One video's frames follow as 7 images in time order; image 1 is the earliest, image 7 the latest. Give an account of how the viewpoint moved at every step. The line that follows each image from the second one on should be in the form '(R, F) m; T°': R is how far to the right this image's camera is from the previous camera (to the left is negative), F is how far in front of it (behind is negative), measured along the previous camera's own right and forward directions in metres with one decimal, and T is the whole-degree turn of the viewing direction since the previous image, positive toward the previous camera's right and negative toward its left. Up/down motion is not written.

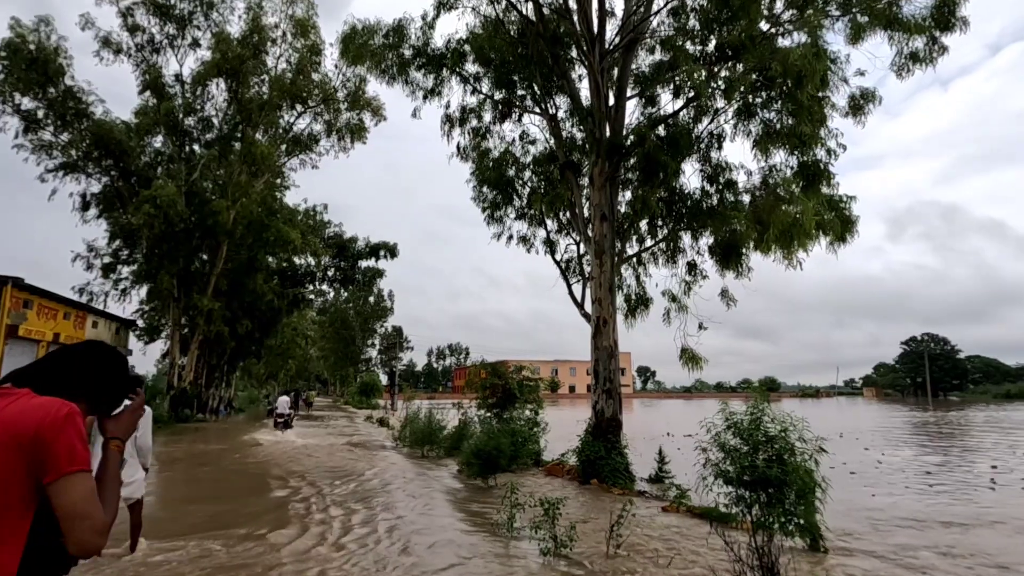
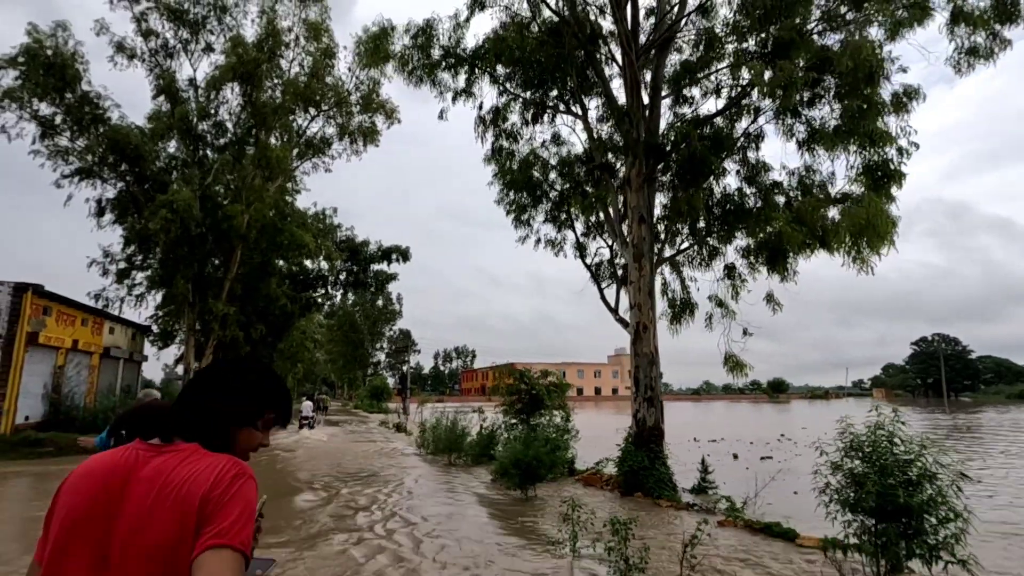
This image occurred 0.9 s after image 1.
(-0.7, +0.3) m; 0°
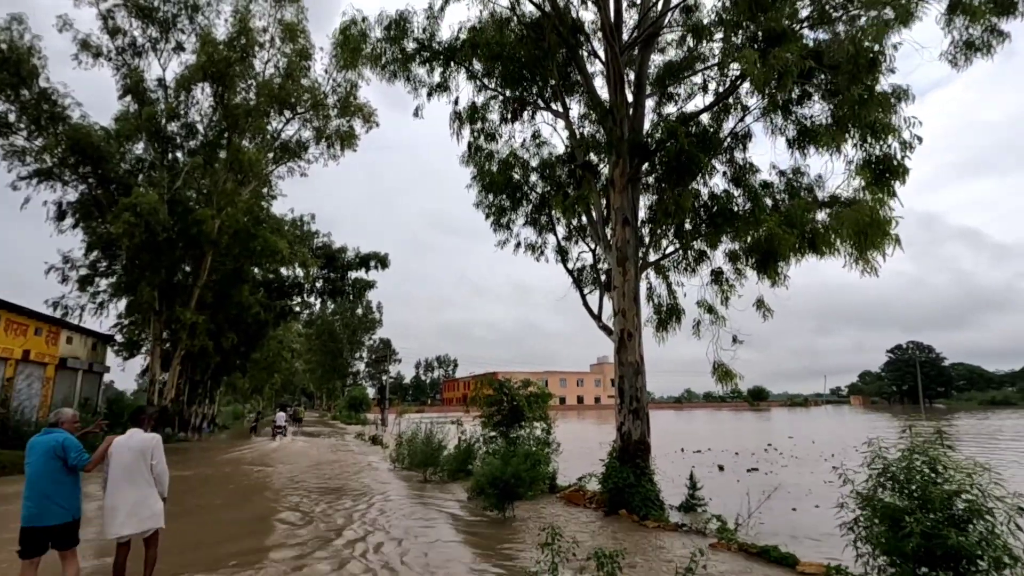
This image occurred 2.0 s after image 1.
(+0.1, +0.6) m; +2°
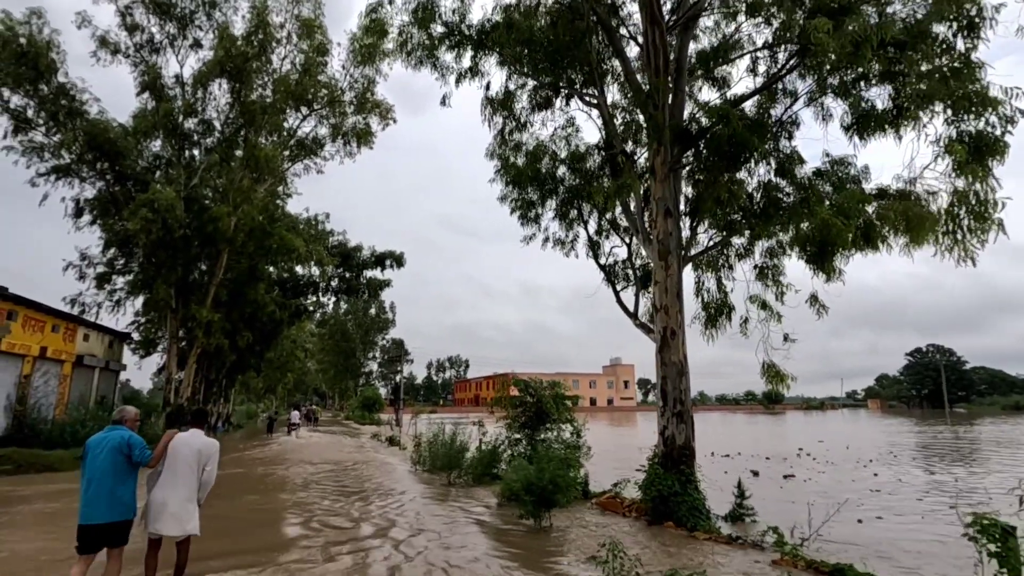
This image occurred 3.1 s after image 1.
(-0.4, +0.5) m; -1°
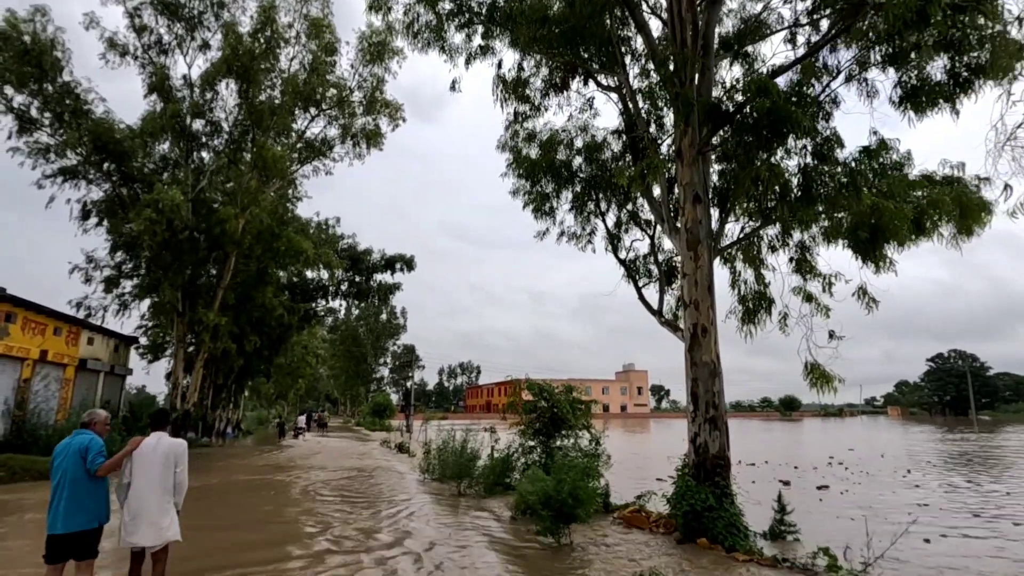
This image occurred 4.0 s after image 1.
(-0.1, +0.8) m; -1°
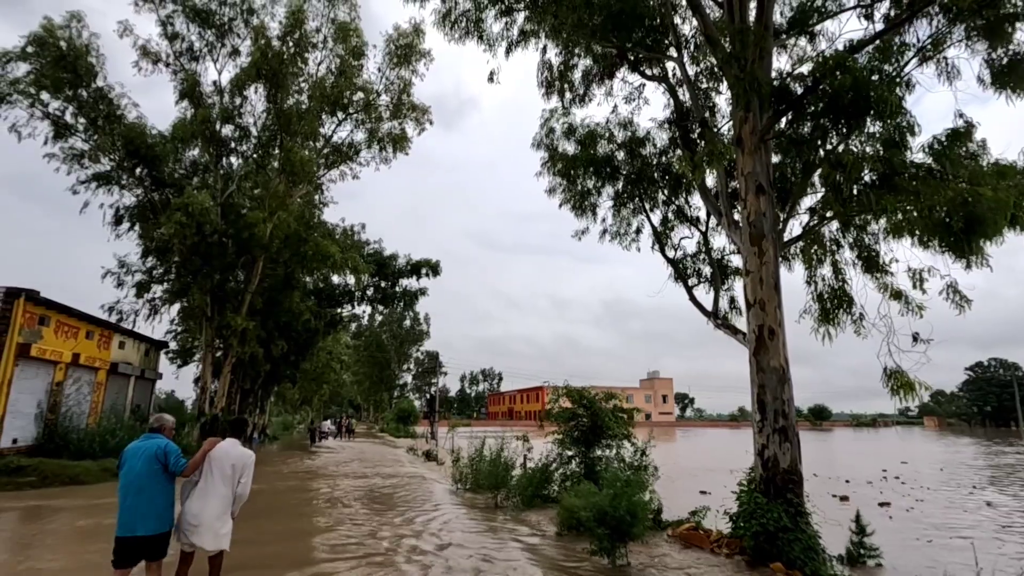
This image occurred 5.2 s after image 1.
(-0.4, +0.6) m; -2°
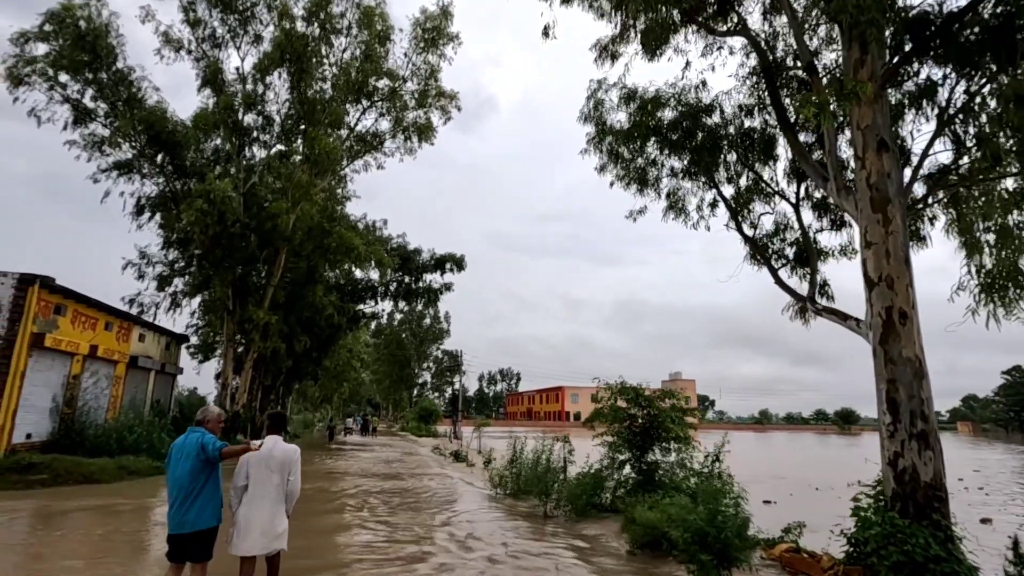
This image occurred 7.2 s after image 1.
(-0.7, +1.3) m; -2°
